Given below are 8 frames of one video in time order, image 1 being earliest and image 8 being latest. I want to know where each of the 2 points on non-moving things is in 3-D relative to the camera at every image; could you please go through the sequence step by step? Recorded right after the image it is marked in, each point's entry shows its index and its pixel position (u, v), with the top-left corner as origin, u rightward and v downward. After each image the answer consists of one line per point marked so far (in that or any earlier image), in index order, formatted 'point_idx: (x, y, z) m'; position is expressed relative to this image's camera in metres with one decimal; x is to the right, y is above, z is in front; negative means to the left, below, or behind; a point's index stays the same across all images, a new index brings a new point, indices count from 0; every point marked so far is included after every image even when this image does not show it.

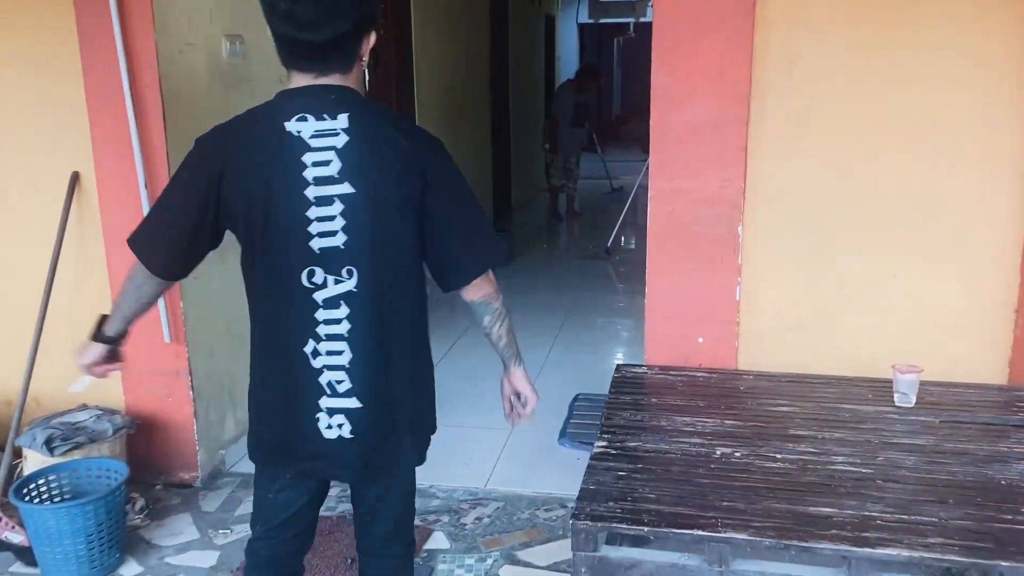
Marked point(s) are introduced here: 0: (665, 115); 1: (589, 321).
0: (+0.4, +0.5, +2.3) m
1: (+0.5, -0.2, +4.9) m
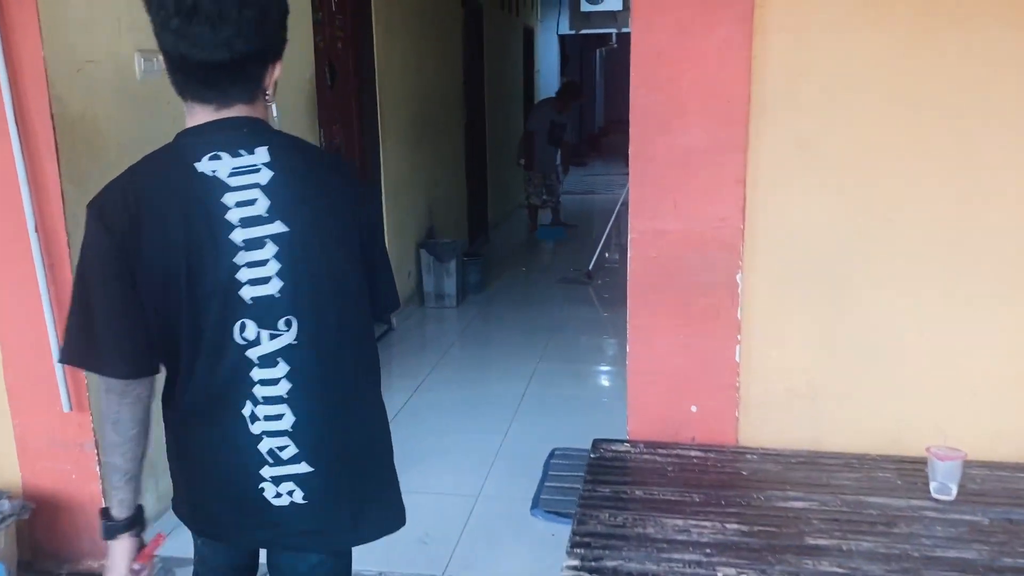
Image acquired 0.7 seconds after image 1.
0: (+0.3, +0.3, +1.9) m
1: (+0.3, -0.4, +4.5) m
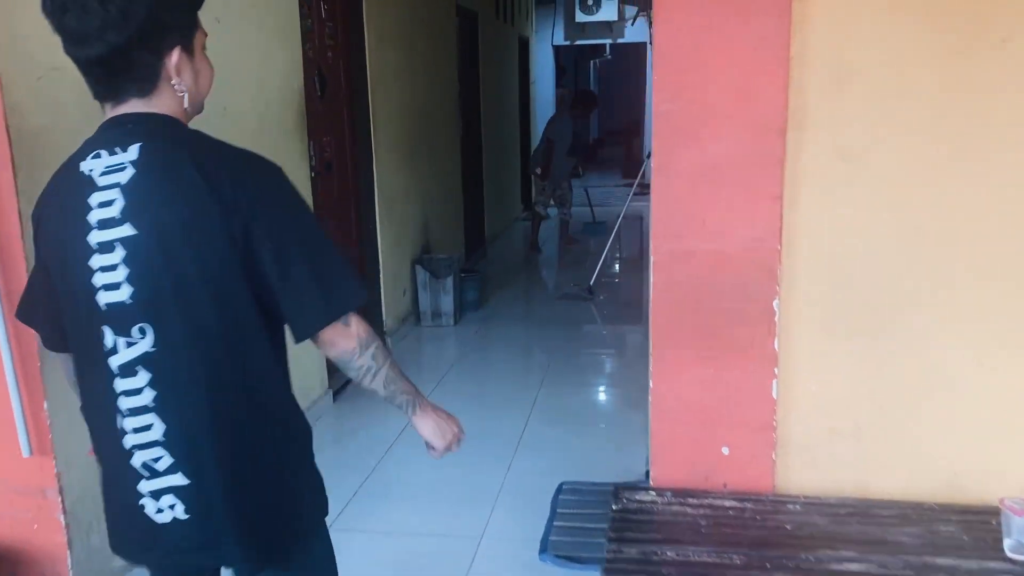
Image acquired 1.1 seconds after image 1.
0: (+0.3, +0.3, +1.7) m
1: (+0.3, -0.5, +4.3) m
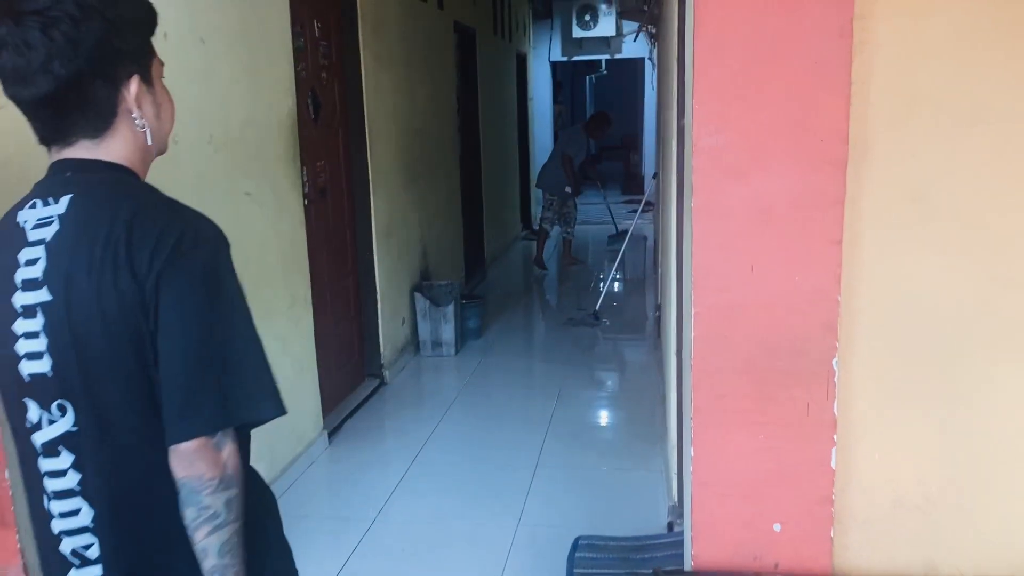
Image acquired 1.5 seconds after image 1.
0: (+0.4, +0.2, +1.5) m
1: (+0.4, -0.6, +4.1) m
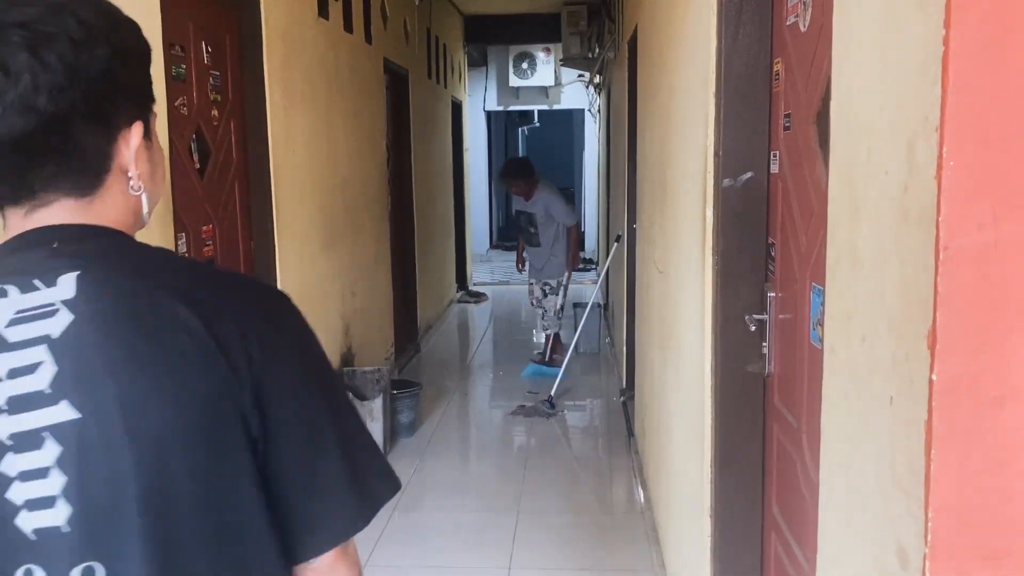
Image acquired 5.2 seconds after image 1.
0: (+0.4, -0.1, +0.7) m
1: (+0.1, -1.0, +3.2) m
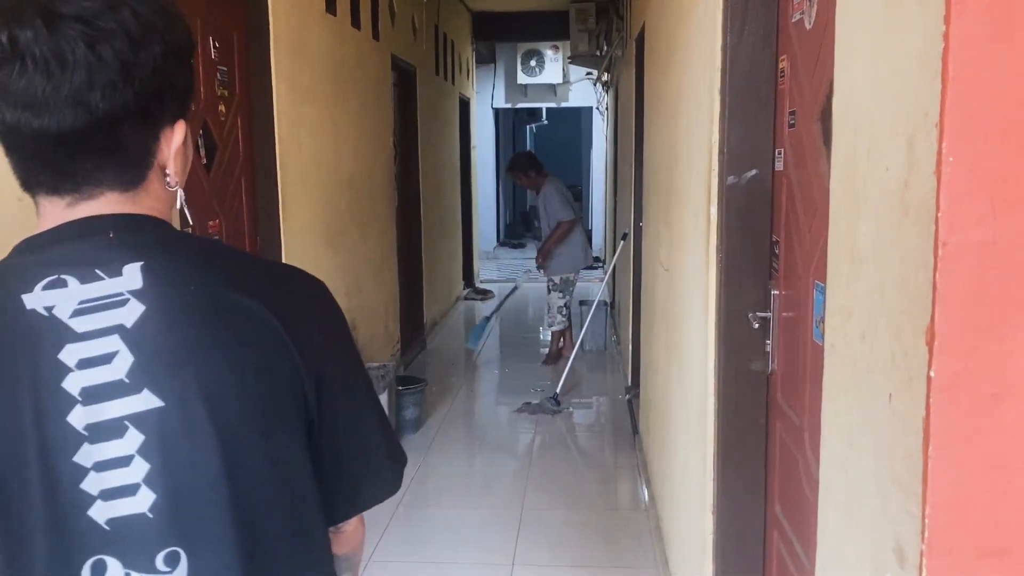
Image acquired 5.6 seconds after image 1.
0: (+0.4, -0.1, +0.7) m
1: (+0.2, -1.0, +3.2) m
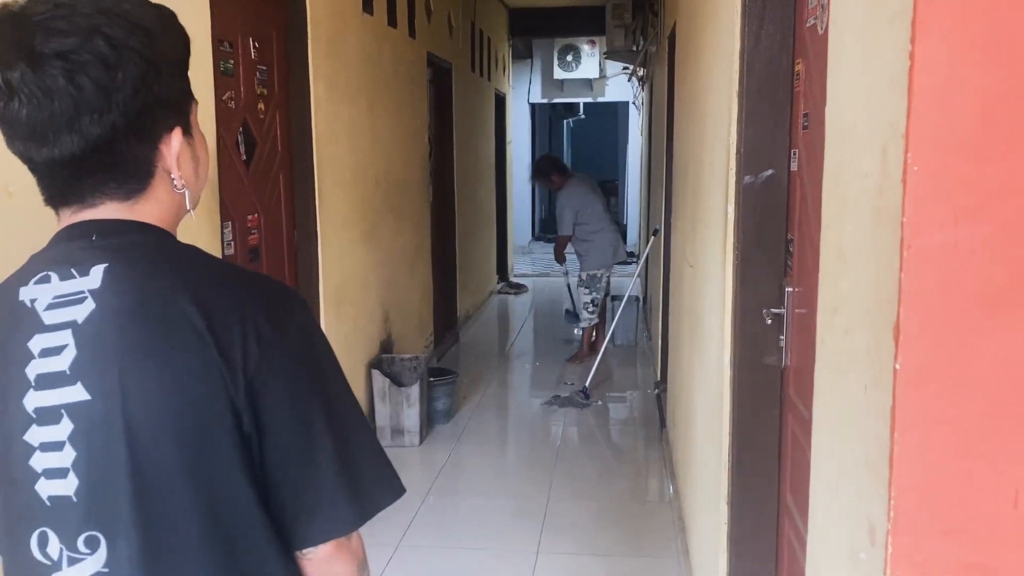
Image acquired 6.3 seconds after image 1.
0: (+0.4, -0.1, +0.7) m
1: (+0.3, -1.0, +3.3) m
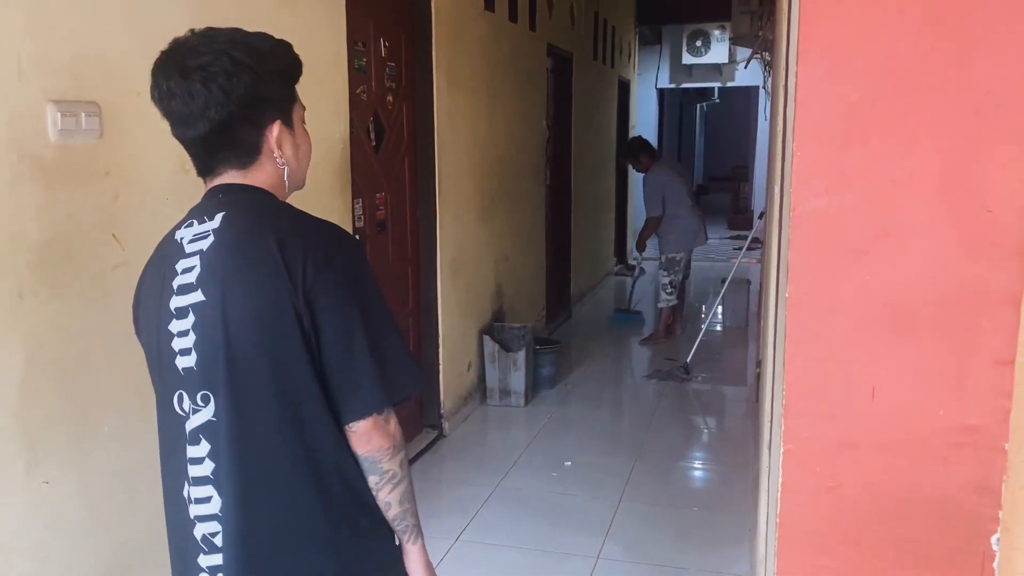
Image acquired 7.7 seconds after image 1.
0: (+0.4, 0.0, +1.0) m
1: (+0.7, -0.9, +3.6) m
